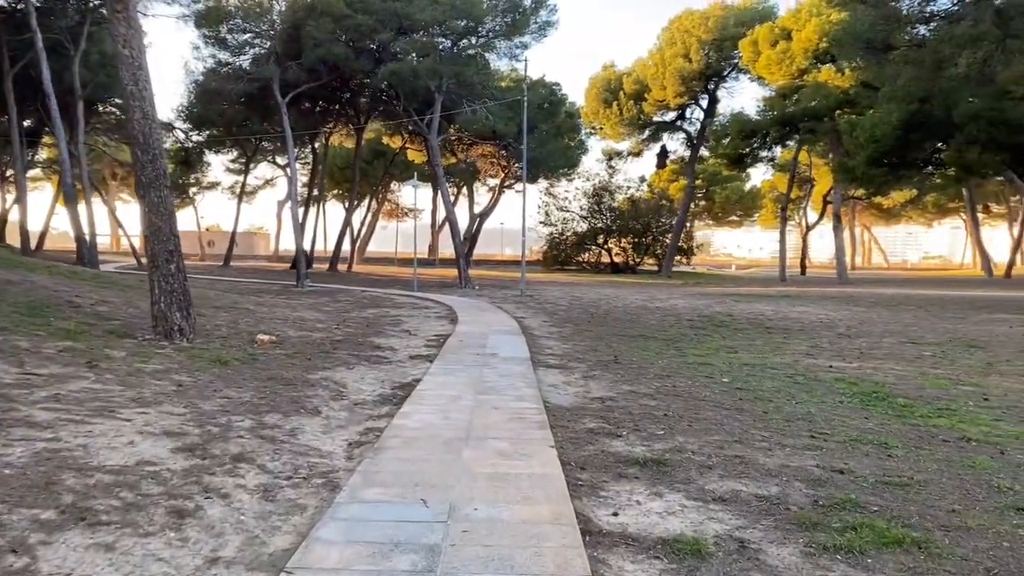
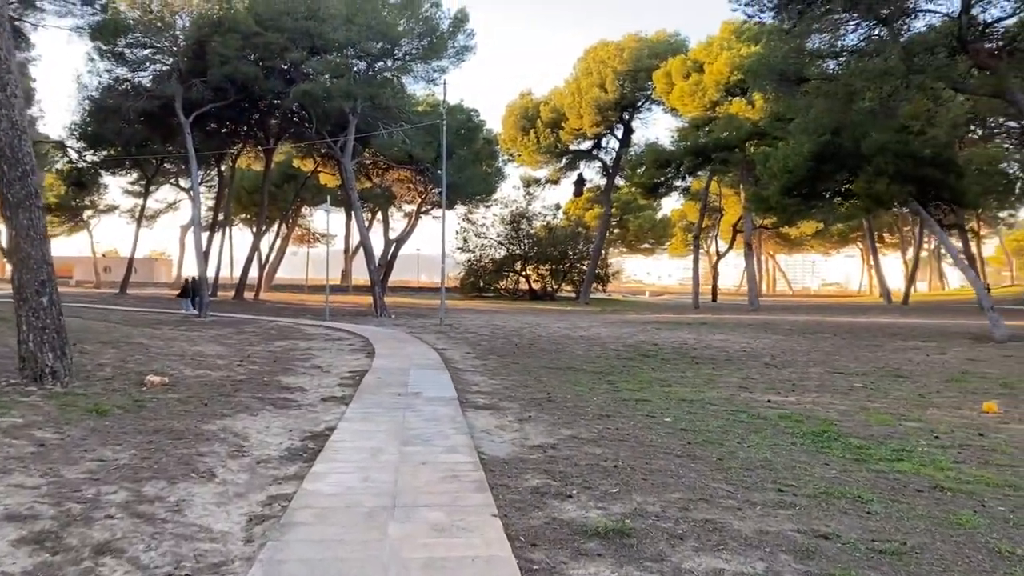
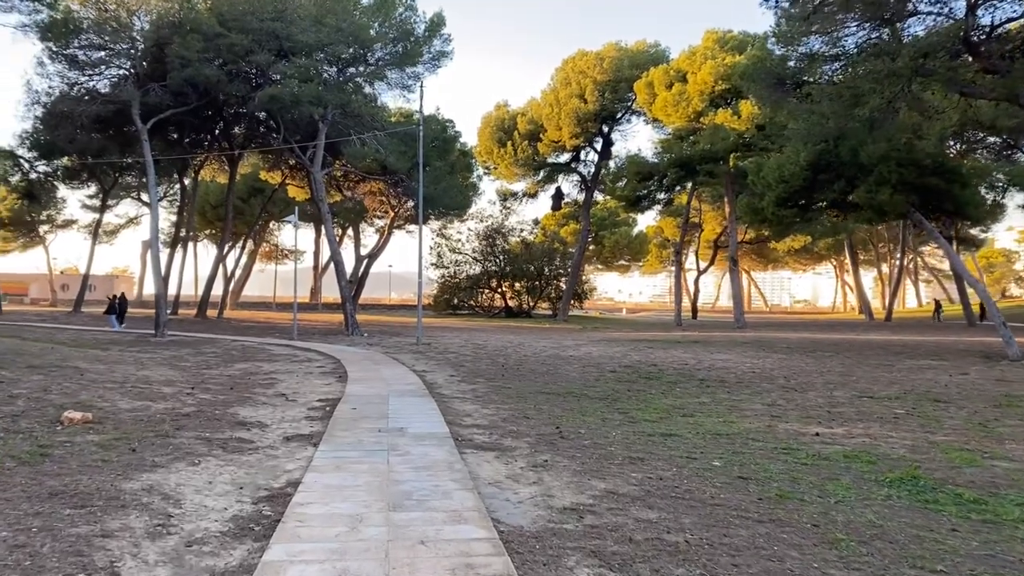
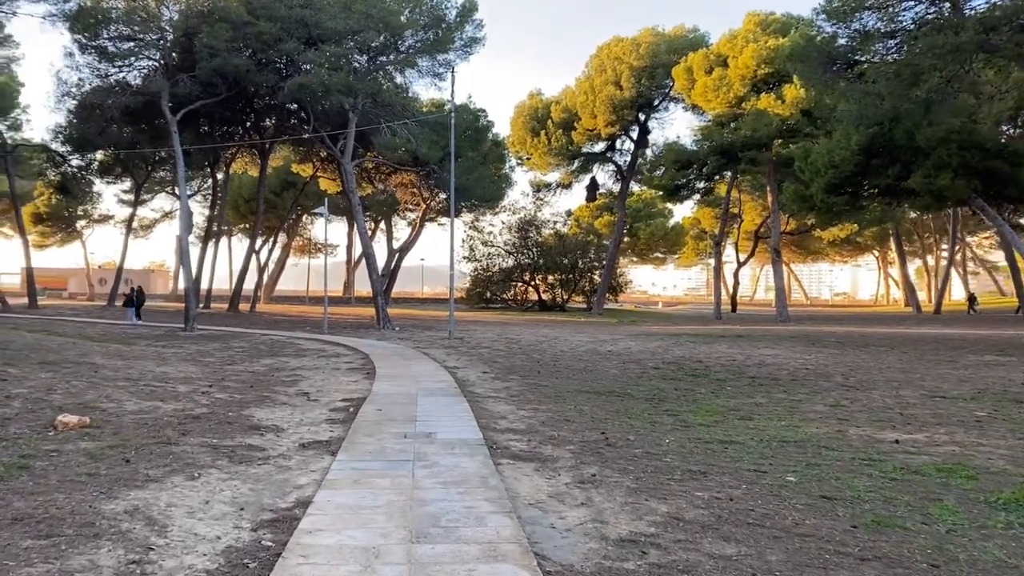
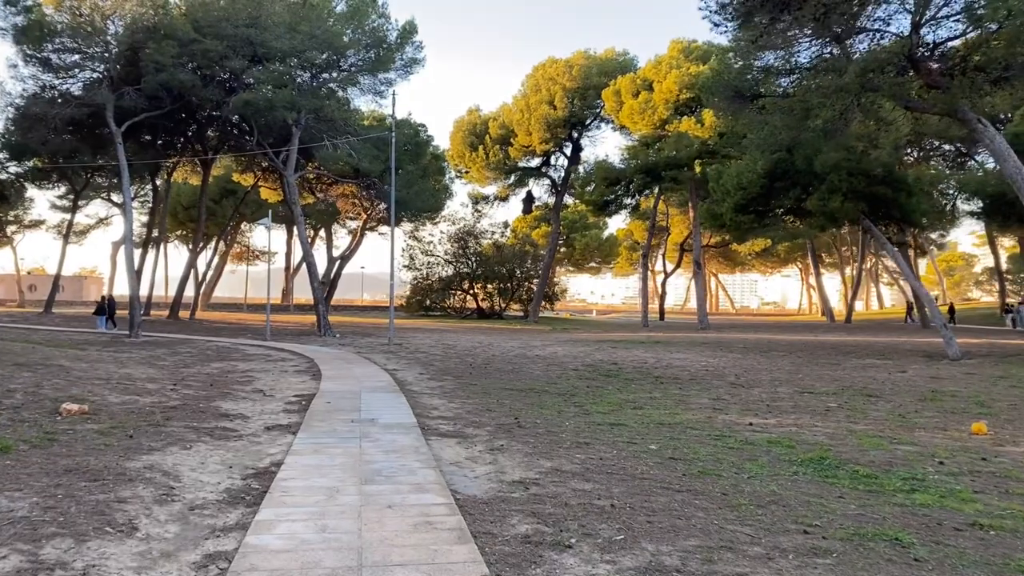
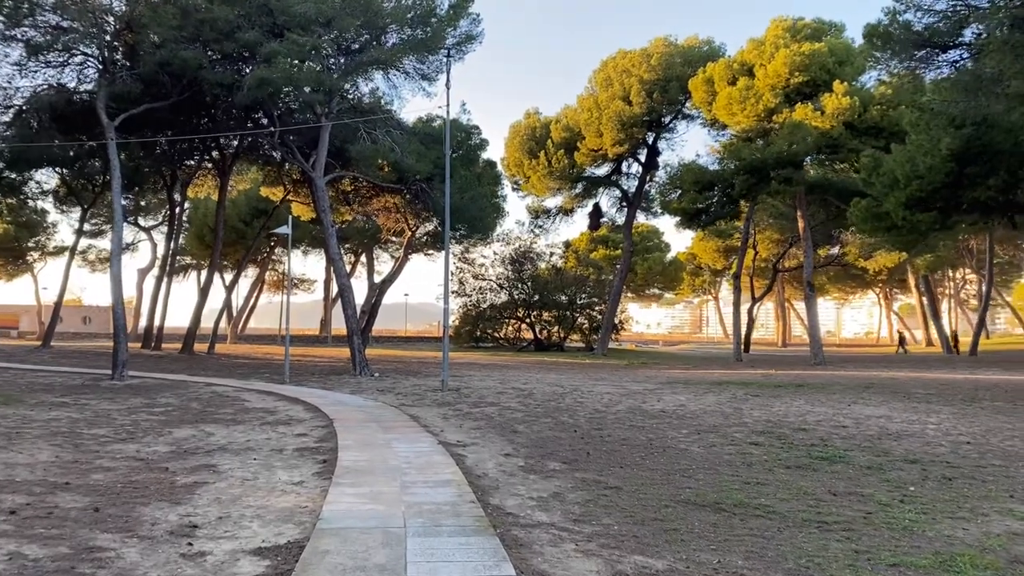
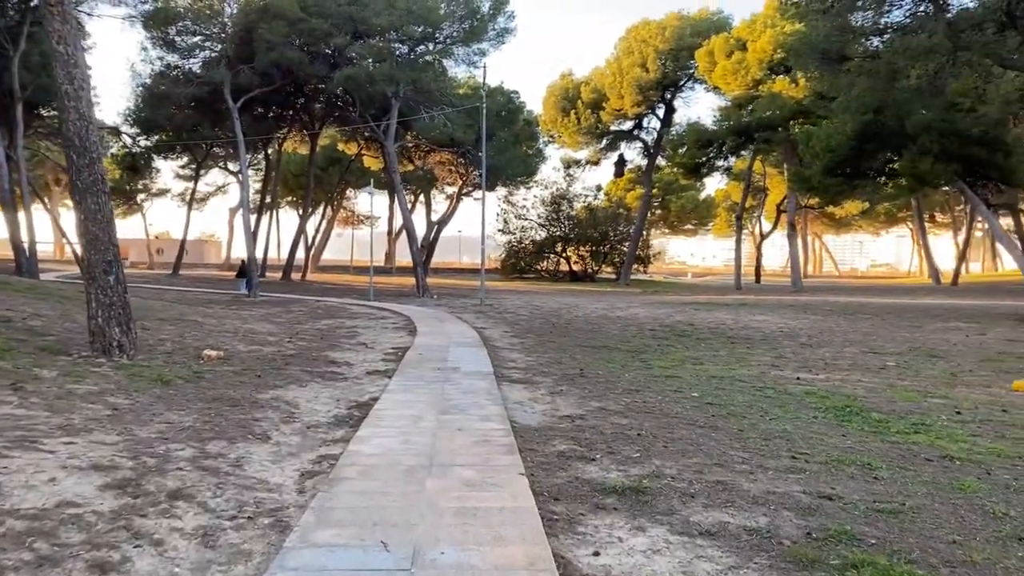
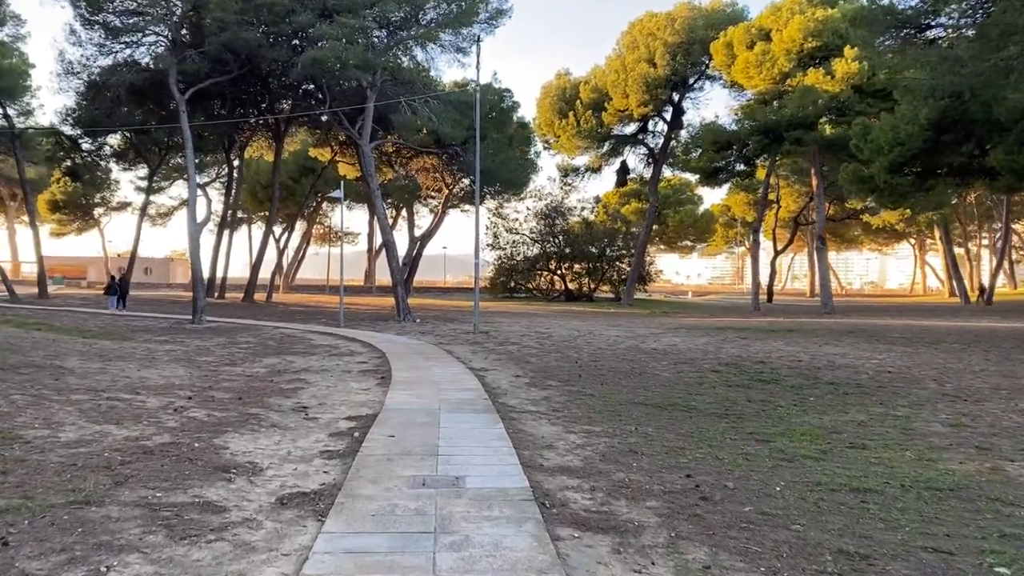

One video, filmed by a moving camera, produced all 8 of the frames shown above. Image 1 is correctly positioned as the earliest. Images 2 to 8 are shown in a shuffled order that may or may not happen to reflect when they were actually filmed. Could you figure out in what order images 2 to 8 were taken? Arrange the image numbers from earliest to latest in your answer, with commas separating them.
7, 2, 5, 3, 4, 8, 6
